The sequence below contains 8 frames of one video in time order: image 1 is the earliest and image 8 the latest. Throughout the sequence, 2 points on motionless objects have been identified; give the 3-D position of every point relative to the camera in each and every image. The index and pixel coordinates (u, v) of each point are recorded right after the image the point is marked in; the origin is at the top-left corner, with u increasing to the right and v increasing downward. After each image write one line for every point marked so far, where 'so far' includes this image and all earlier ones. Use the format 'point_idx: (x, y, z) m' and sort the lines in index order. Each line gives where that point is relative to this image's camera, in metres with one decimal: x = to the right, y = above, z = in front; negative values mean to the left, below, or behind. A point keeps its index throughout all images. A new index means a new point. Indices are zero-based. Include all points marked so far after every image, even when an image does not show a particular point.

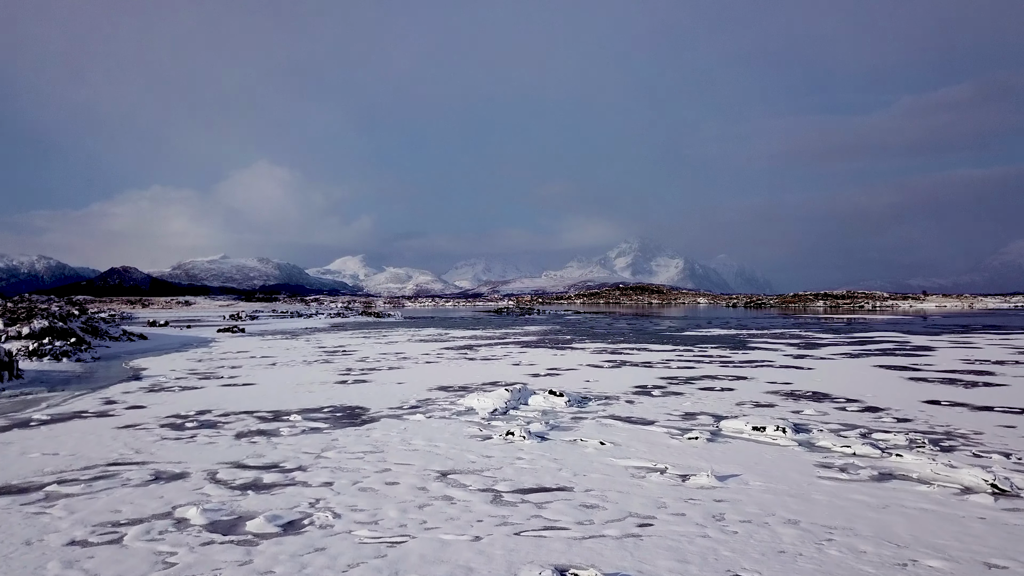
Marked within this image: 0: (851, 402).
0: (+4.5, -1.5, +13.7) m
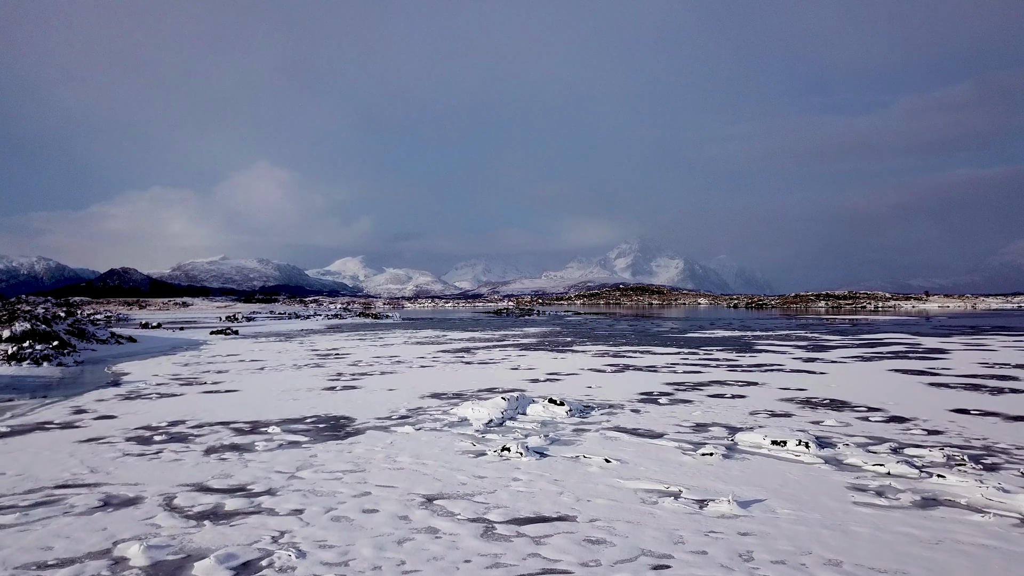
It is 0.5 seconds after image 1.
0: (+4.5, -1.5, +12.8) m
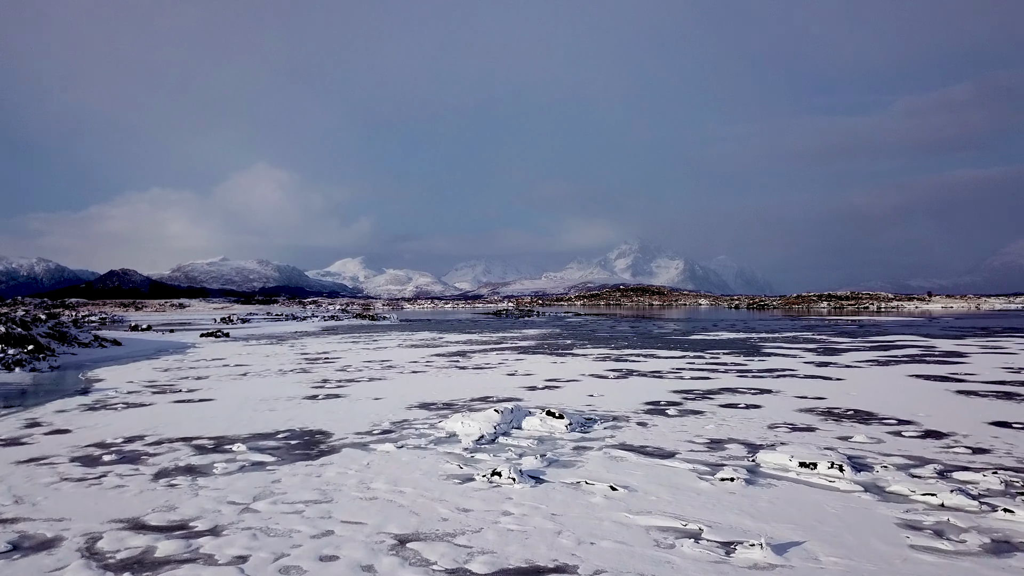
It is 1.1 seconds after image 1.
0: (+4.4, -1.5, +11.6) m
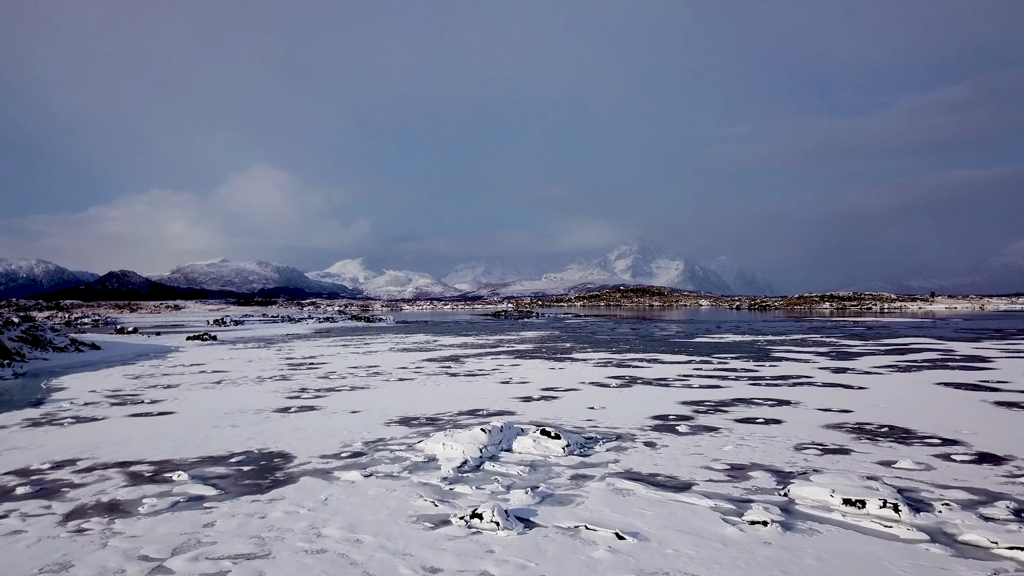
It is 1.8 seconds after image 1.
0: (+4.3, -1.5, +10.1) m
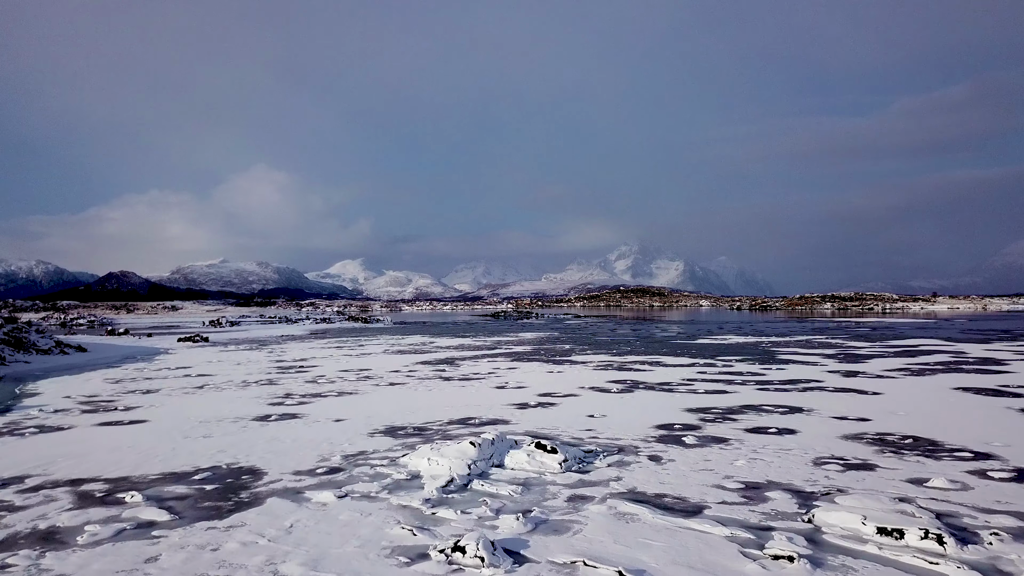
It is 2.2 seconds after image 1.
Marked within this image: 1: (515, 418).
0: (+4.2, -1.5, +9.2) m
1: (0.0, -1.7, +13.3) m
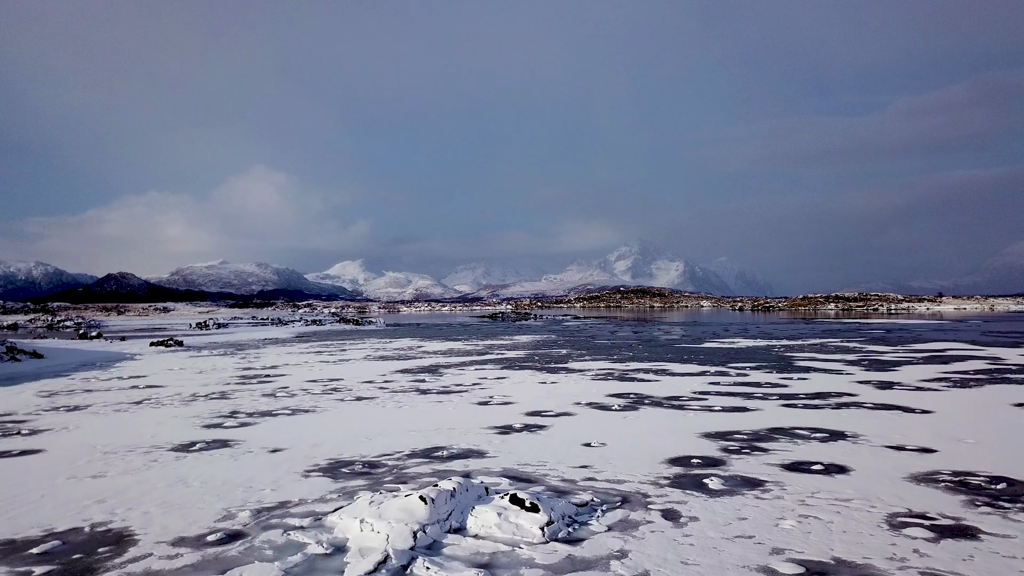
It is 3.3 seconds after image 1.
0: (+4.0, -1.5, +6.7) m
1: (-0.2, -1.7, +10.8) m
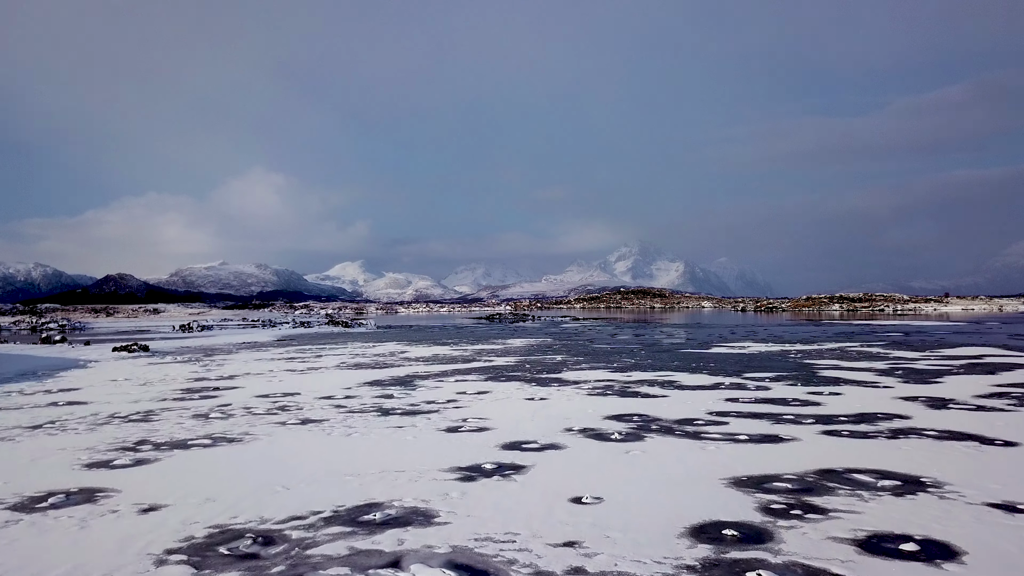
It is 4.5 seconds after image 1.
0: (+3.7, -1.5, +3.8) m
1: (-0.5, -1.6, +7.9) m
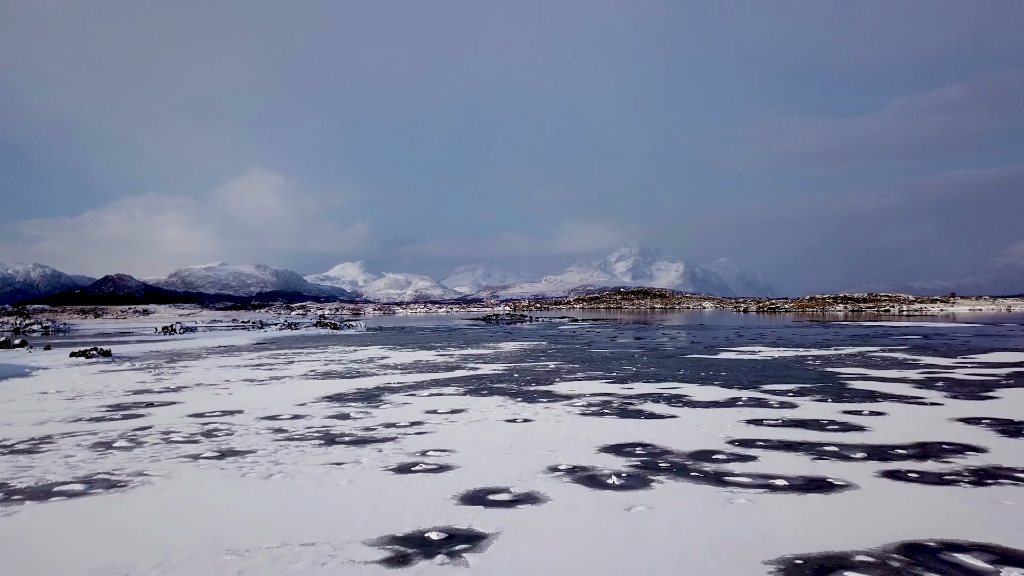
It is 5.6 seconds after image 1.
0: (+3.4, -1.5, +1.0) m
1: (-0.8, -1.6, +5.1) m
